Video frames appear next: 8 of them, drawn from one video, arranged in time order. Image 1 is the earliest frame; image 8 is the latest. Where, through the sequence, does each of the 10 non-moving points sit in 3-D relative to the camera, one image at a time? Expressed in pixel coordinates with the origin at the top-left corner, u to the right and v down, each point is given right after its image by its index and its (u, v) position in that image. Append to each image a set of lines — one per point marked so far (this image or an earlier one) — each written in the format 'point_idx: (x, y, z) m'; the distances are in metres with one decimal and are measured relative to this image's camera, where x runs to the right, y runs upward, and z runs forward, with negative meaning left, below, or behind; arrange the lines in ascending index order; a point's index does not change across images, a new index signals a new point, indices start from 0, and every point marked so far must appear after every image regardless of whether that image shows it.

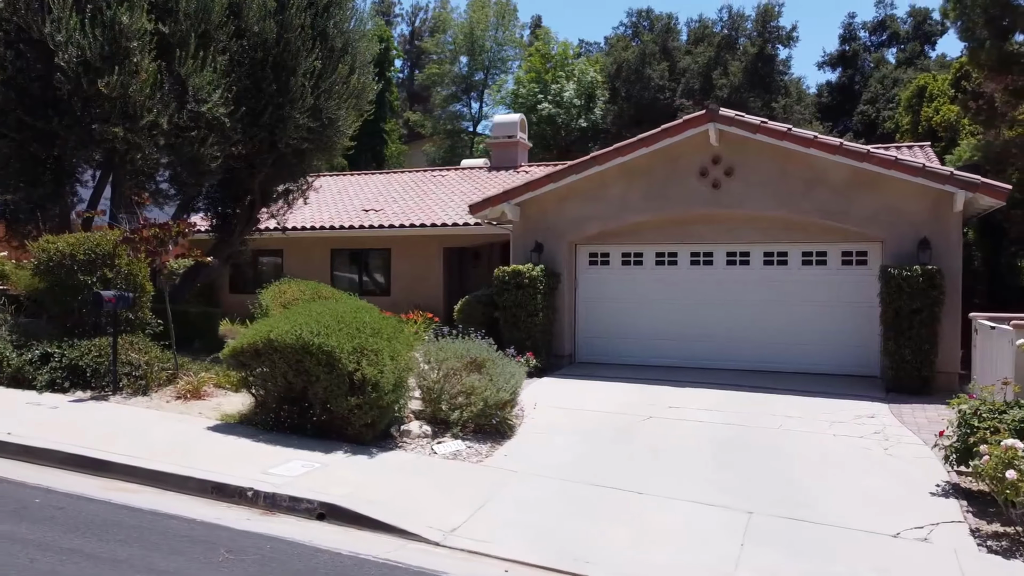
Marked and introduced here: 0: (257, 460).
0: (-2.3, -1.6, +7.6) m
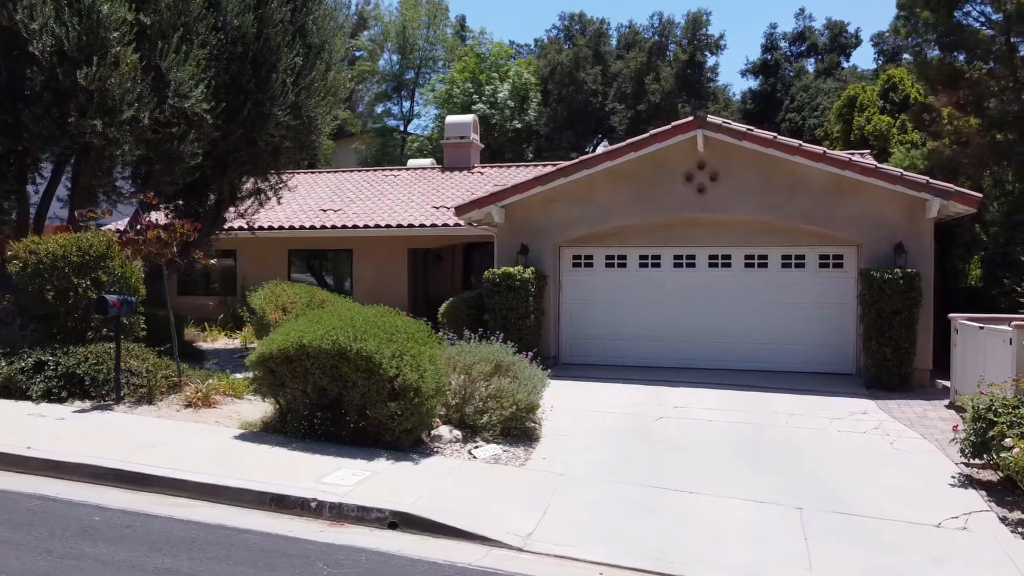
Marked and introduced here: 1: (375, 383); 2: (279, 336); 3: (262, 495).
0: (-1.8, -1.6, +7.4) m
1: (-1.3, -0.9, +8.0) m
2: (-2.4, -0.5, +8.4) m
3: (-2.0, -1.7, +6.7) m
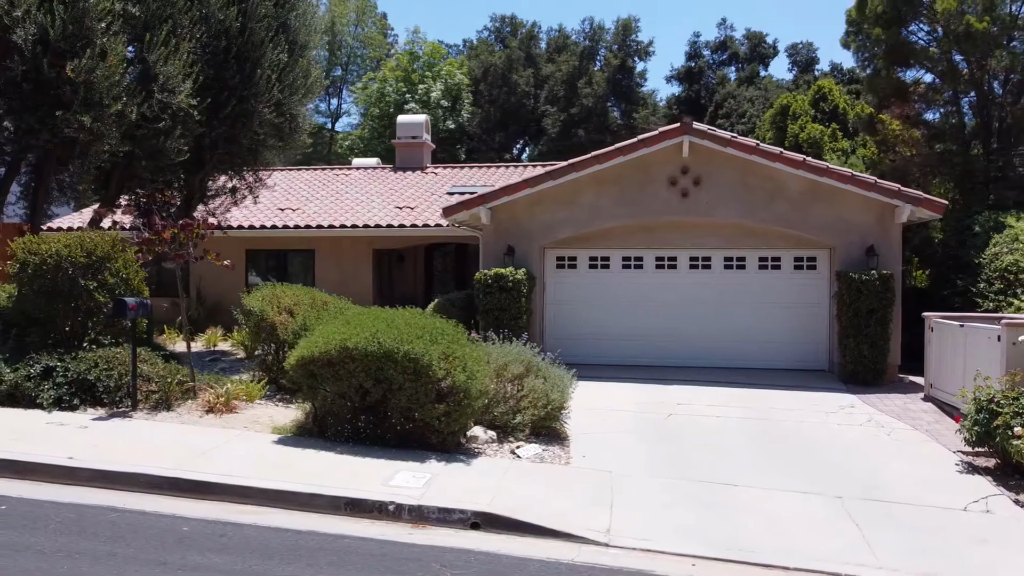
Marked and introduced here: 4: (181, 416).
0: (-1.3, -1.7, +7.3) m
1: (-0.9, -1.0, +8.0) m
2: (-1.9, -0.5, +8.3) m
3: (-1.4, -1.7, +6.6) m
4: (-3.6, -1.4, +8.9) m
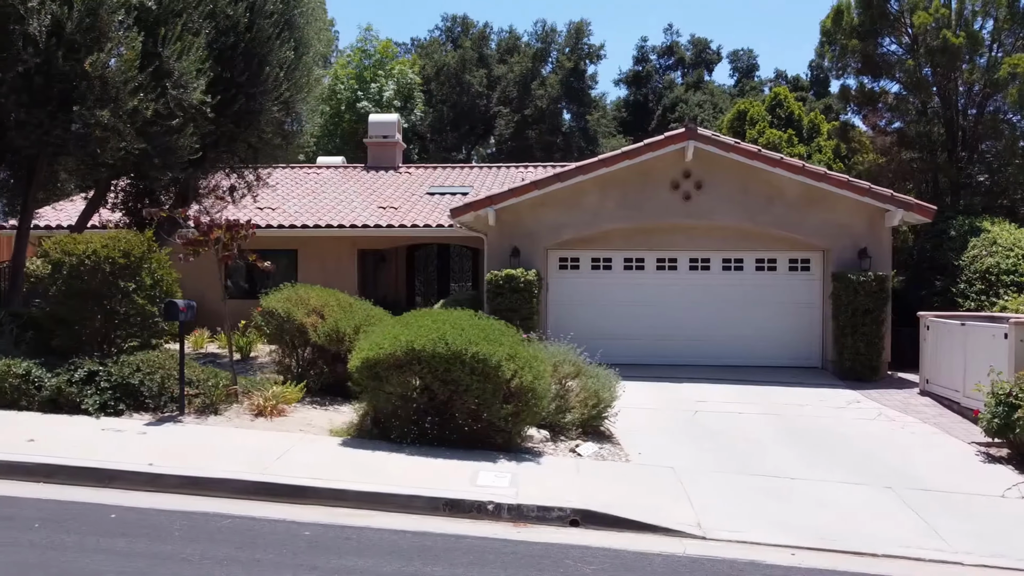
0: (-0.6, -1.7, +7.3) m
1: (-0.2, -1.0, +8.1) m
2: (-1.3, -0.5, +8.3) m
3: (-0.6, -1.7, +6.7) m
4: (-3.0, -1.4, +8.7) m
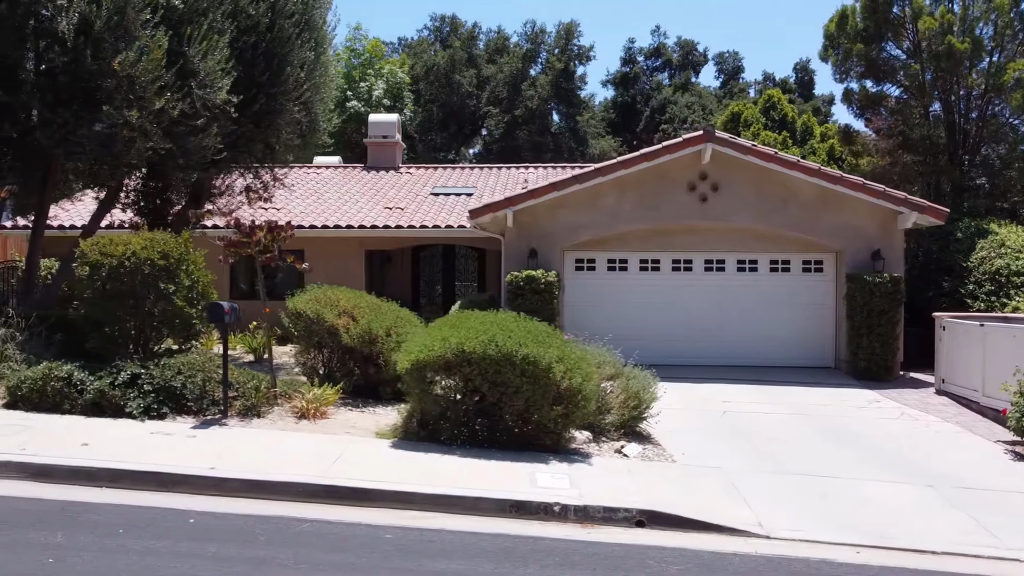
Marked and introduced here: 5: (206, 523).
0: (0.0, -1.7, +7.4) m
1: (+0.3, -1.0, +8.1) m
2: (-0.8, -0.6, +8.3) m
3: (-0.1, -1.8, +6.7) m
4: (-2.5, -1.4, +8.7) m
5: (-2.1, -1.6, +5.6) m
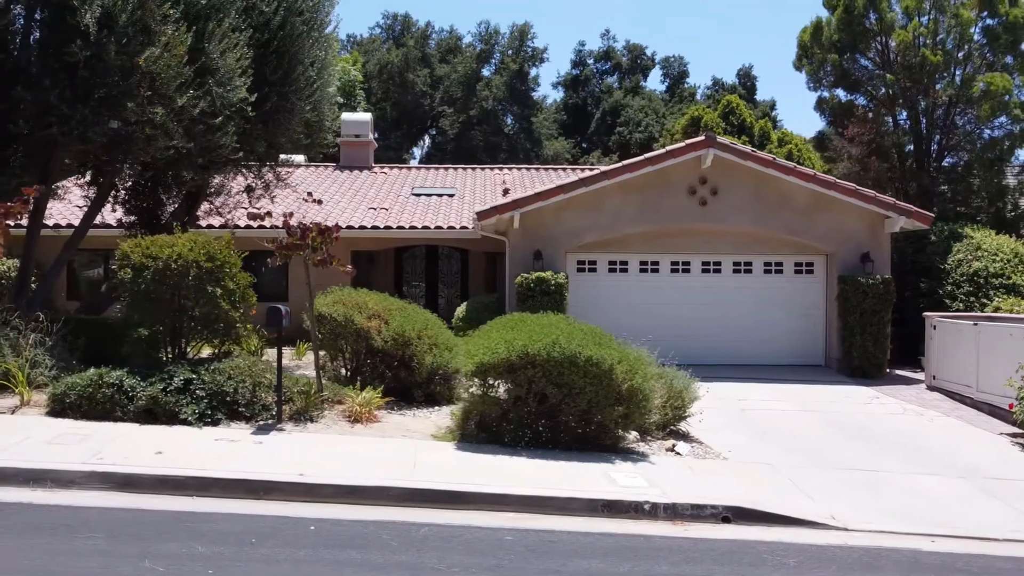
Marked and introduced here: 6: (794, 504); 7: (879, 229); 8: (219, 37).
0: (+0.7, -1.7, +7.5) m
1: (+0.9, -1.0, +8.2) m
2: (-0.2, -0.6, +8.3) m
3: (+0.7, -1.8, +6.8) m
4: (-1.9, -1.5, +8.6) m
5: (-1.3, -1.7, +5.6) m
6: (+2.5, -2.0, +7.4) m
7: (+6.8, +1.1, +15.1) m
8: (-4.0, +3.5, +11.3) m
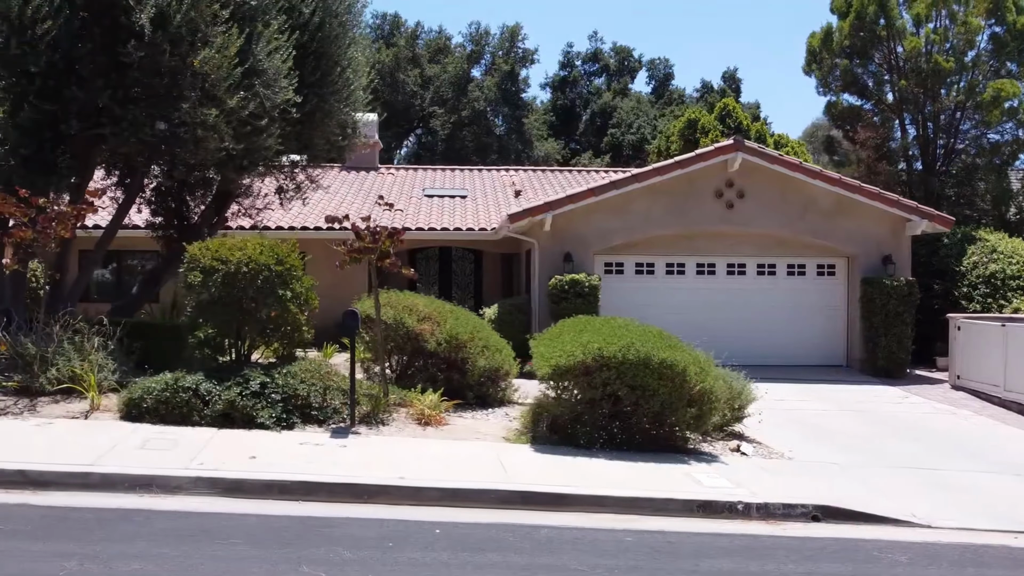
0: (+1.5, -1.8, +7.6) m
1: (+1.7, -1.1, +8.4) m
2: (+0.6, -0.6, +8.4) m
3: (+1.5, -1.8, +6.9) m
4: (-1.1, -1.5, +8.6) m
5: (-0.4, -1.7, +5.6) m
6: (+3.3, -2.0, +7.6) m
7: (+7.3, +1.1, +15.4) m
8: (-3.4, +3.4, +11.2) m
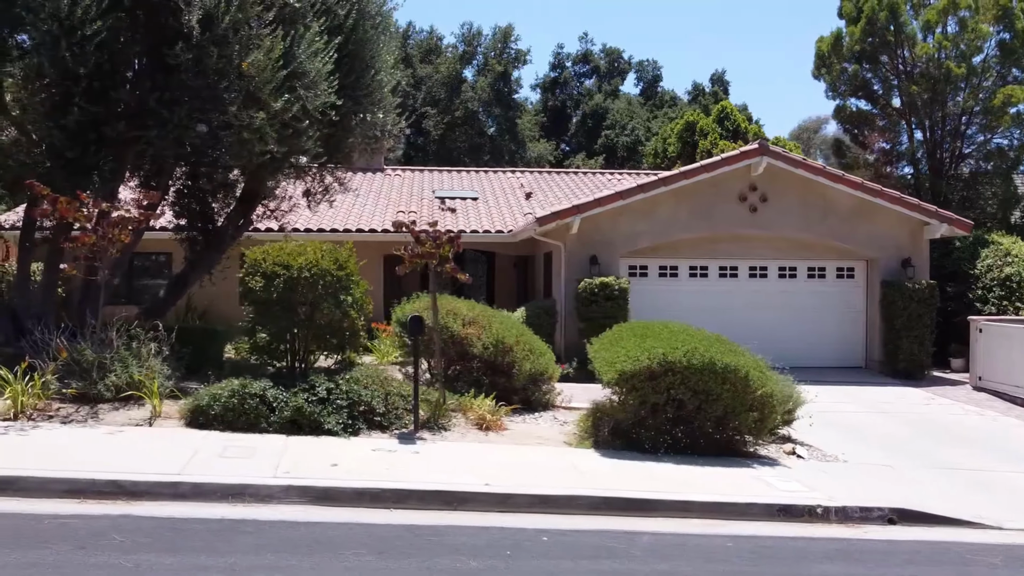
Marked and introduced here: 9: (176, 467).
0: (+2.2, -1.8, +7.7) m
1: (+2.4, -1.1, +8.4) m
2: (+1.2, -0.7, +8.5) m
3: (+2.2, -1.9, +7.0) m
4: (-0.5, -1.5, +8.6) m
5: (+0.4, -1.7, +5.6) m
6: (+4.0, -2.0, +7.7) m
7: (+7.8, +1.0, +15.6) m
8: (-2.8, +3.4, +11.1) m
9: (-2.7, -1.4, +6.6) m
